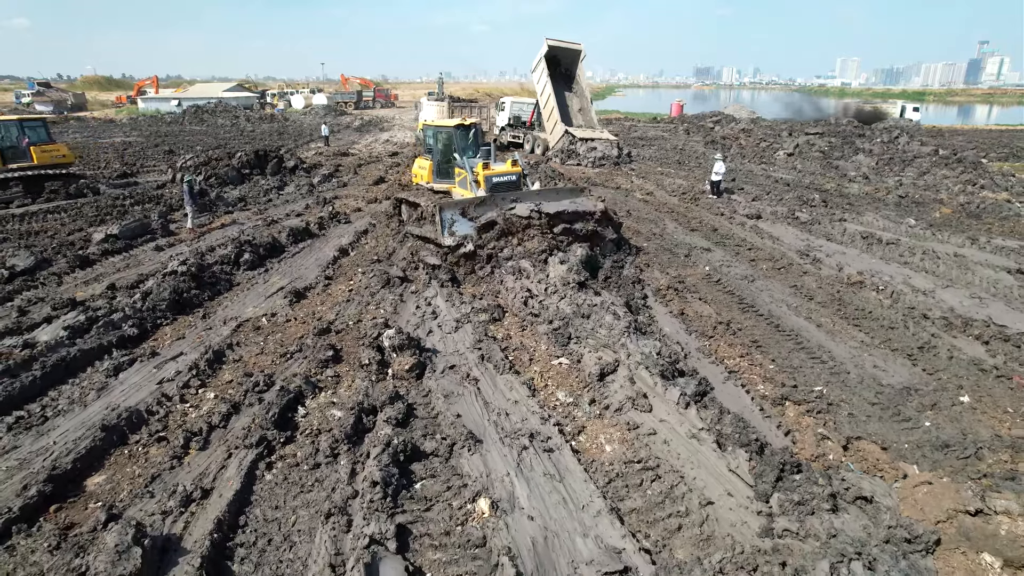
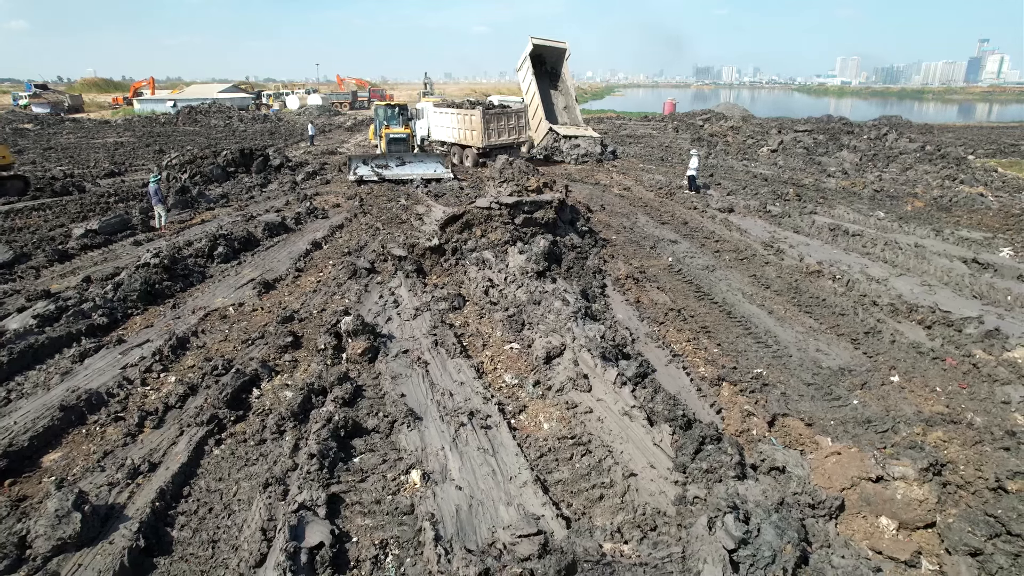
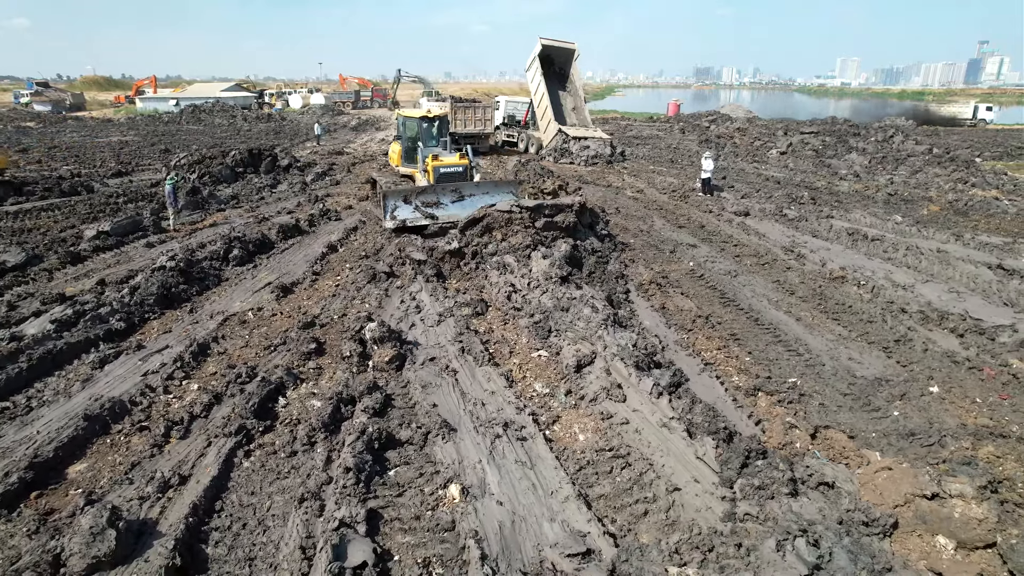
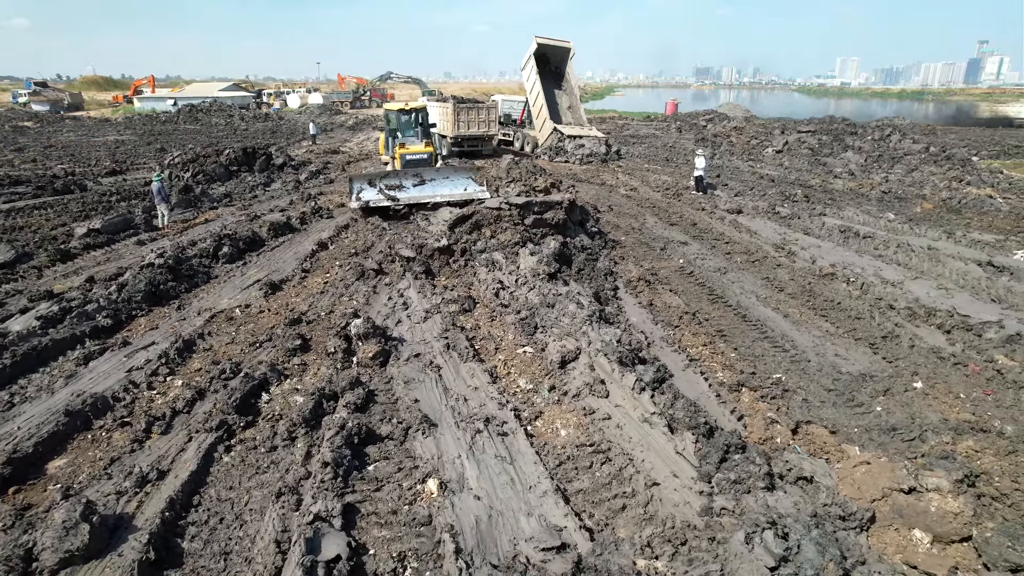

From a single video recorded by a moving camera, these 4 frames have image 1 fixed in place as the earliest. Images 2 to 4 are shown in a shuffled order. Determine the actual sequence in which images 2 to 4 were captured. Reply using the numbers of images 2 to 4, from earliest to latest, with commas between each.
3, 4, 2
